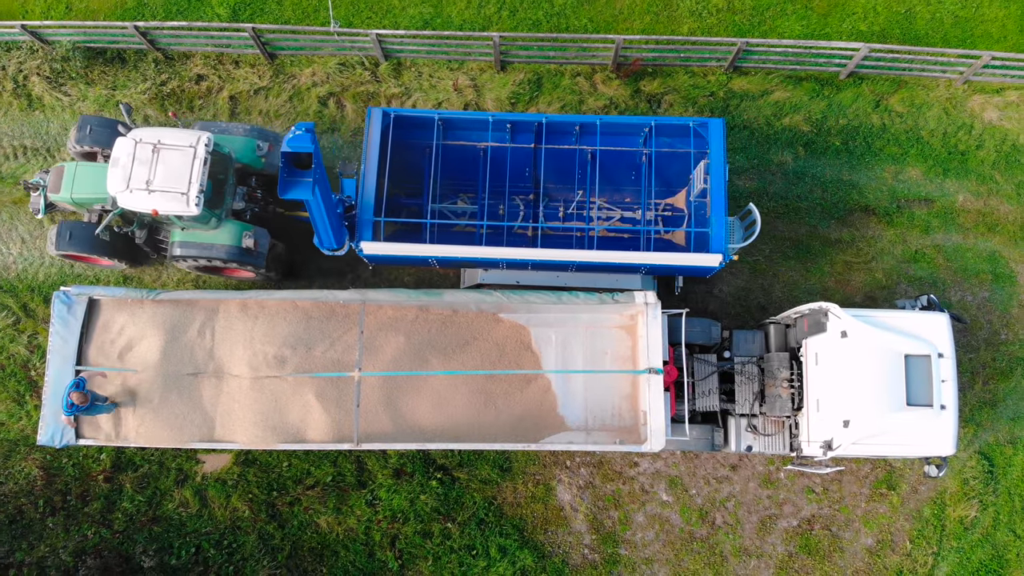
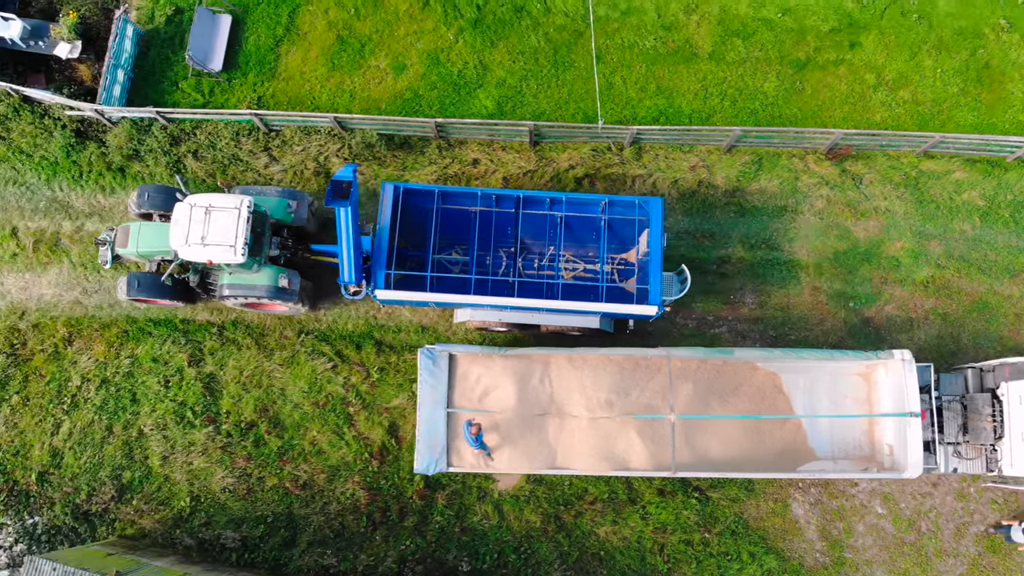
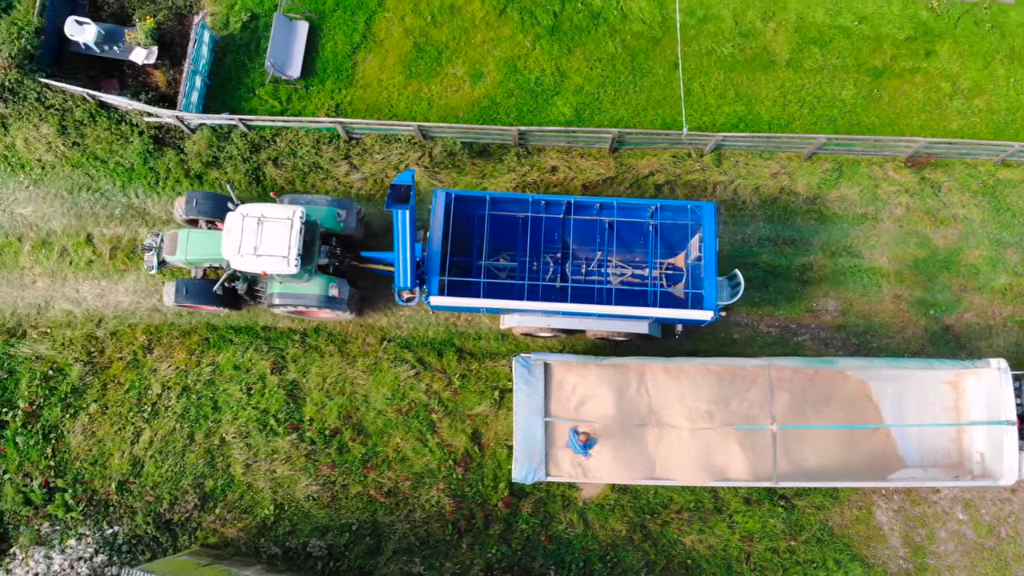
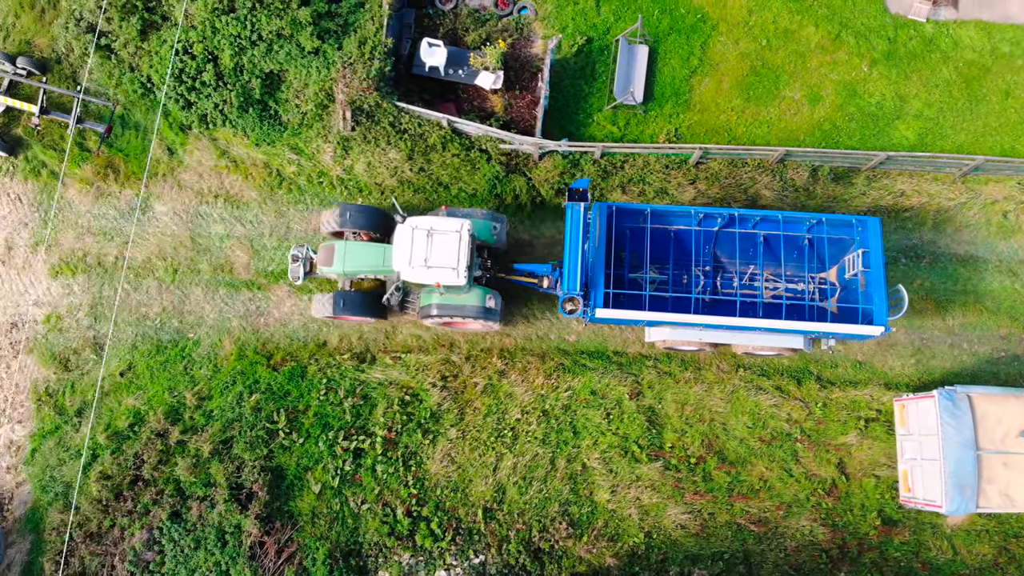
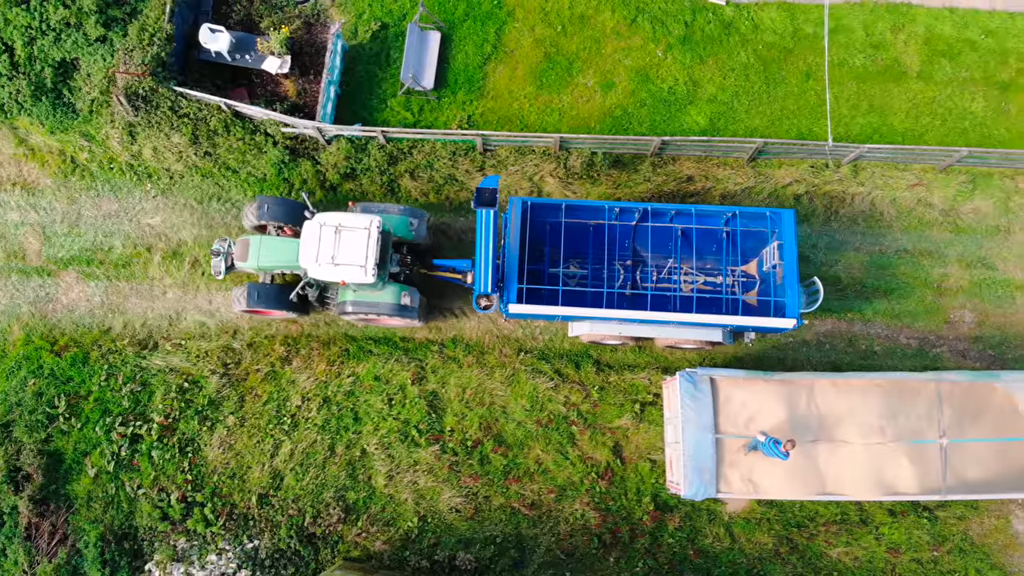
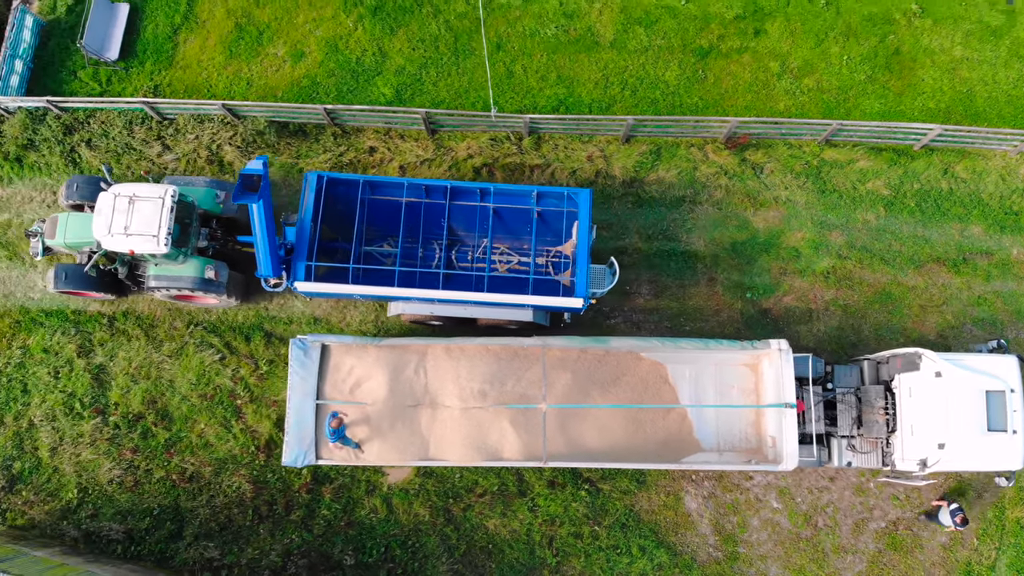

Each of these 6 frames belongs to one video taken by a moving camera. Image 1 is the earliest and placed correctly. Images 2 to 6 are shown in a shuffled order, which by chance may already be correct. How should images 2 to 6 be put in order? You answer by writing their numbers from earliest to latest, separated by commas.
6, 2, 3, 5, 4
